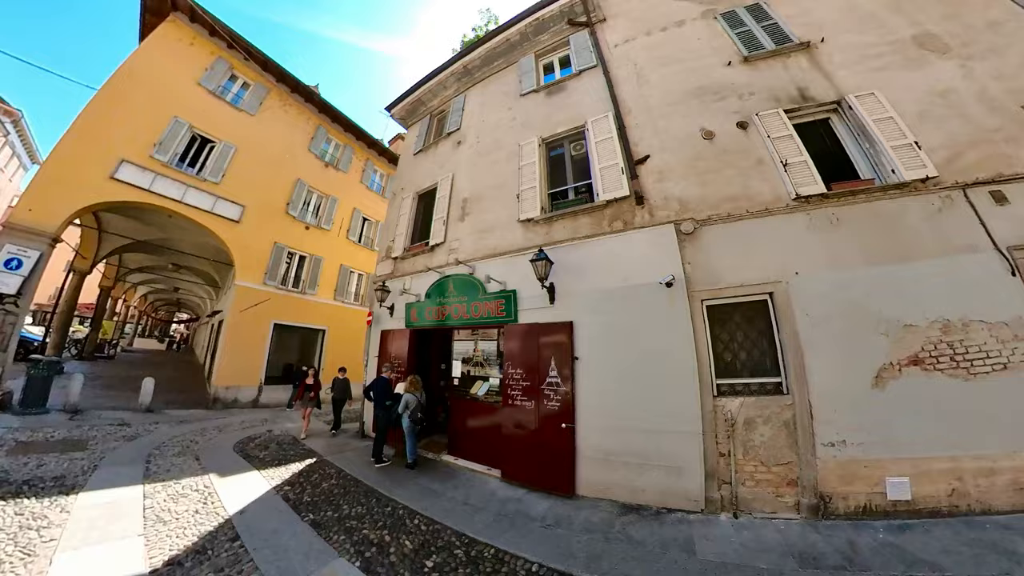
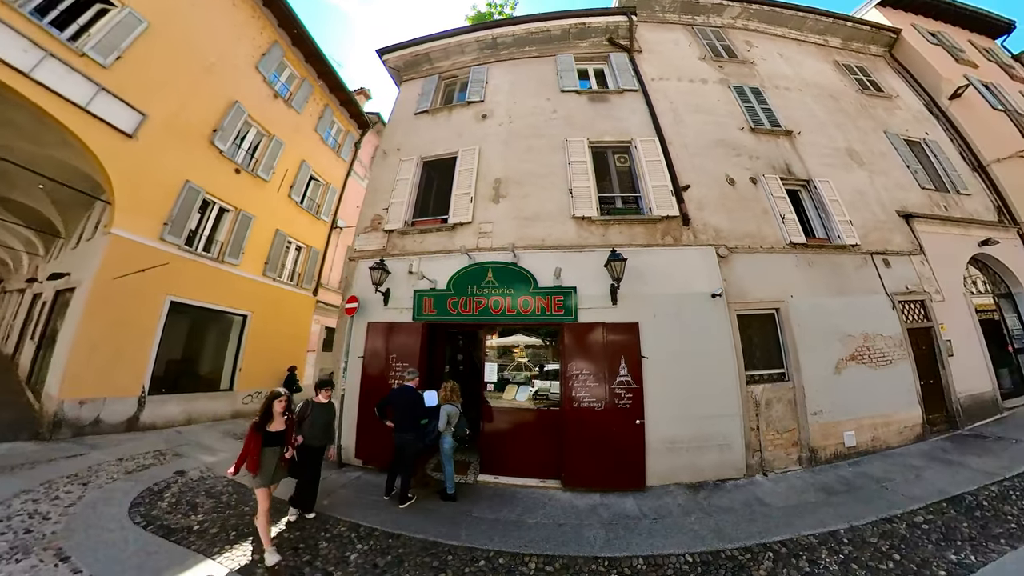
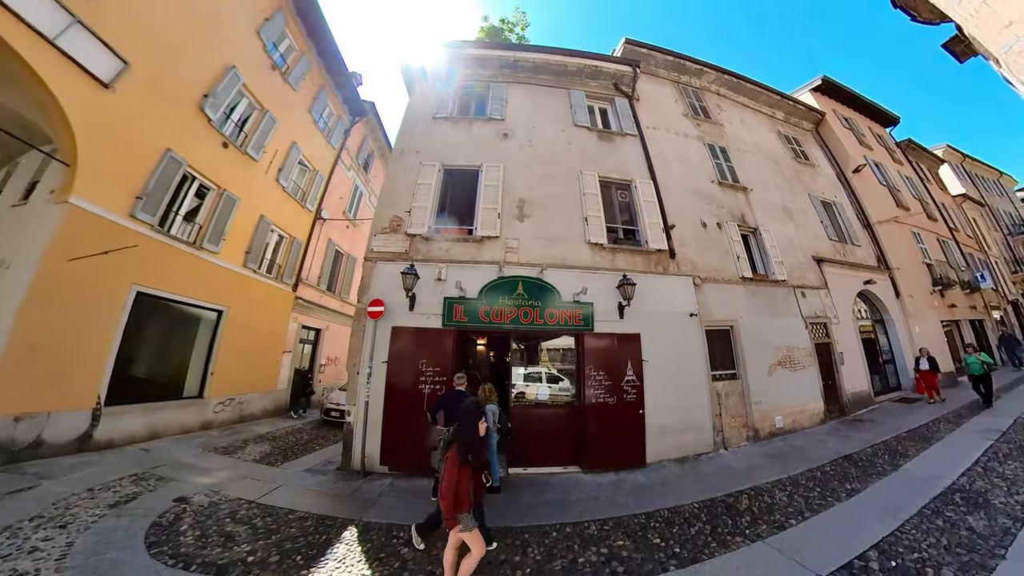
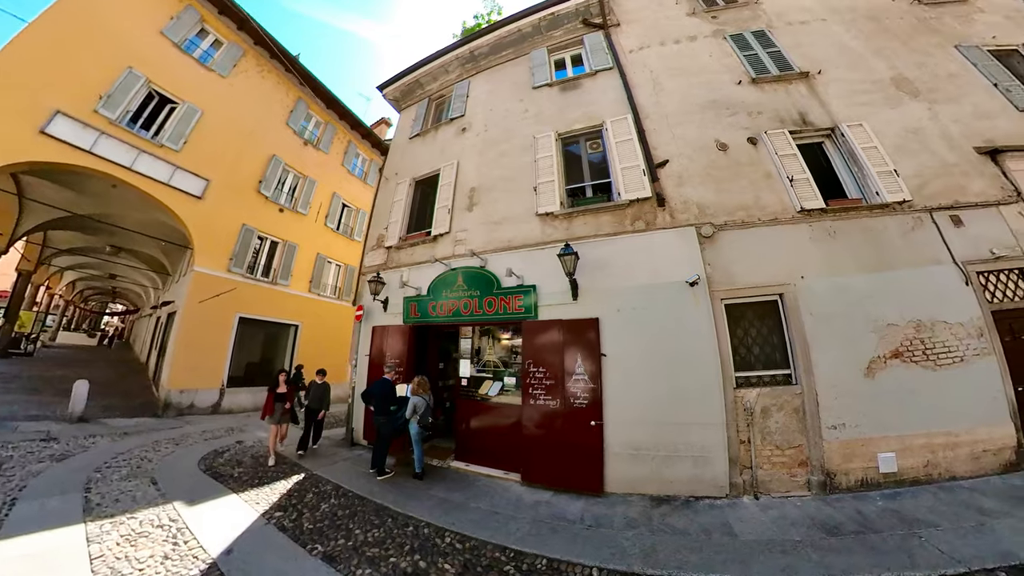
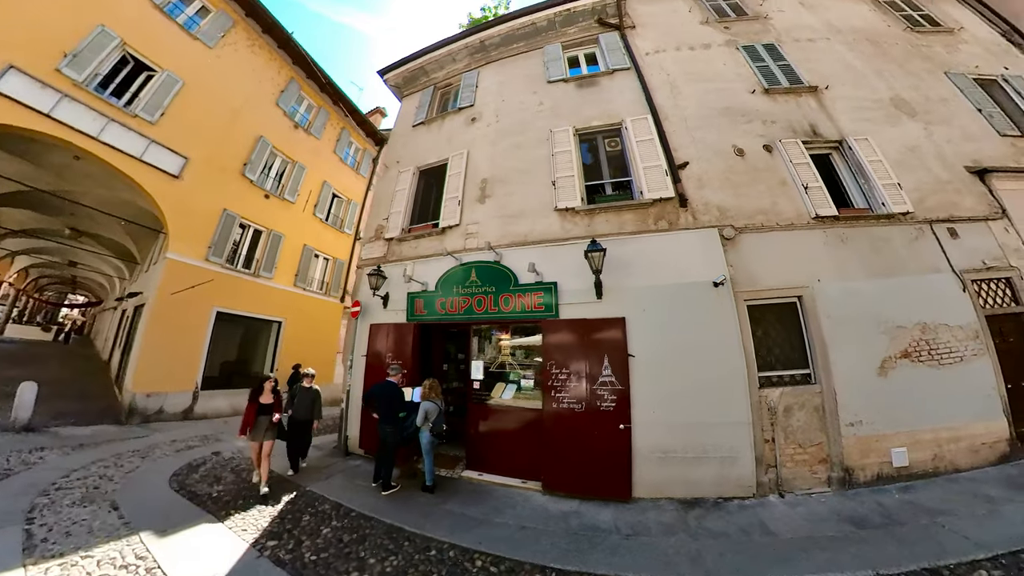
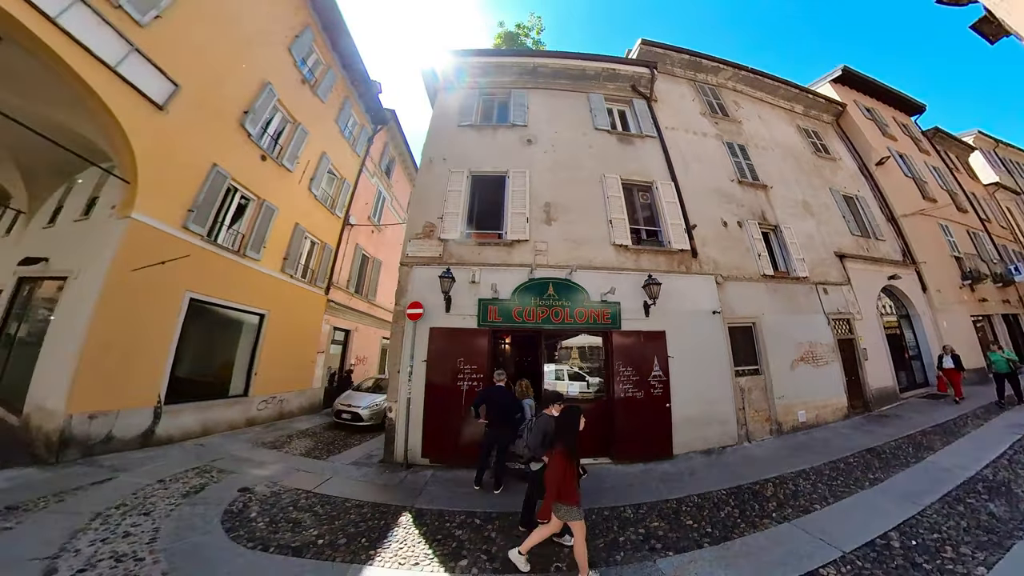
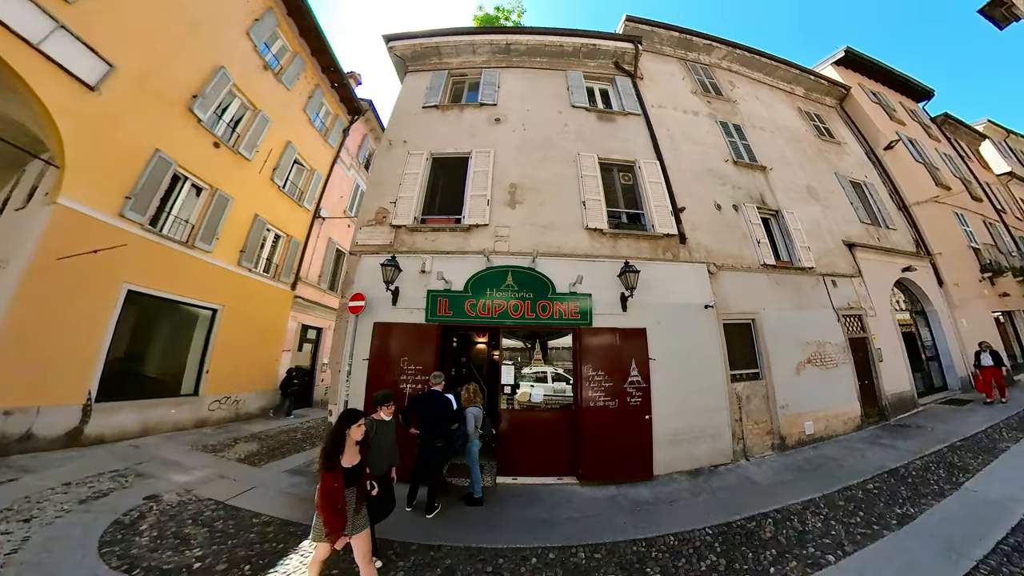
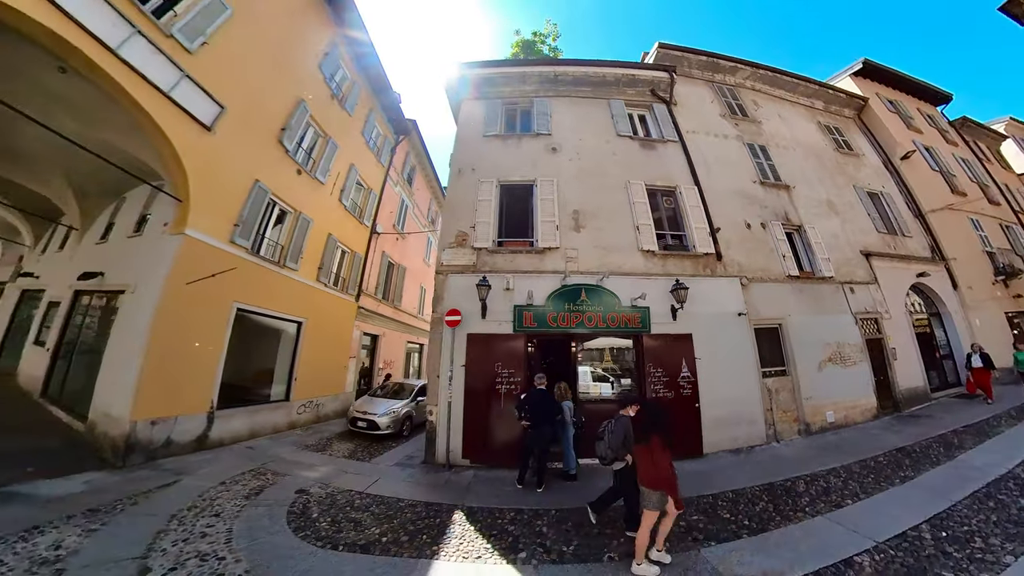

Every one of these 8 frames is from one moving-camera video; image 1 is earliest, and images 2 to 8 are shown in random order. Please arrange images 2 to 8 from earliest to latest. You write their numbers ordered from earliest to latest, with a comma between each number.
4, 5, 2, 7, 3, 6, 8
